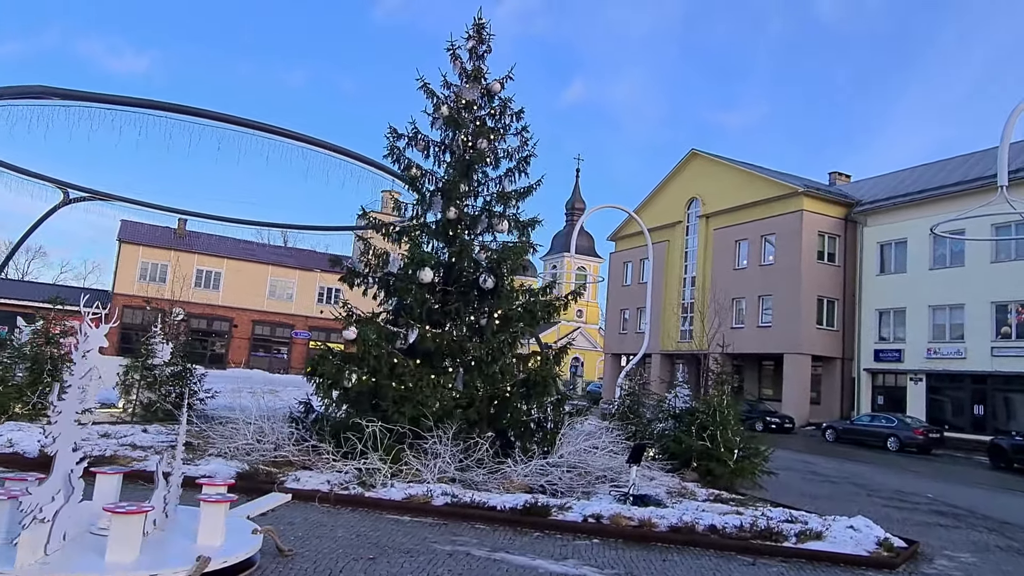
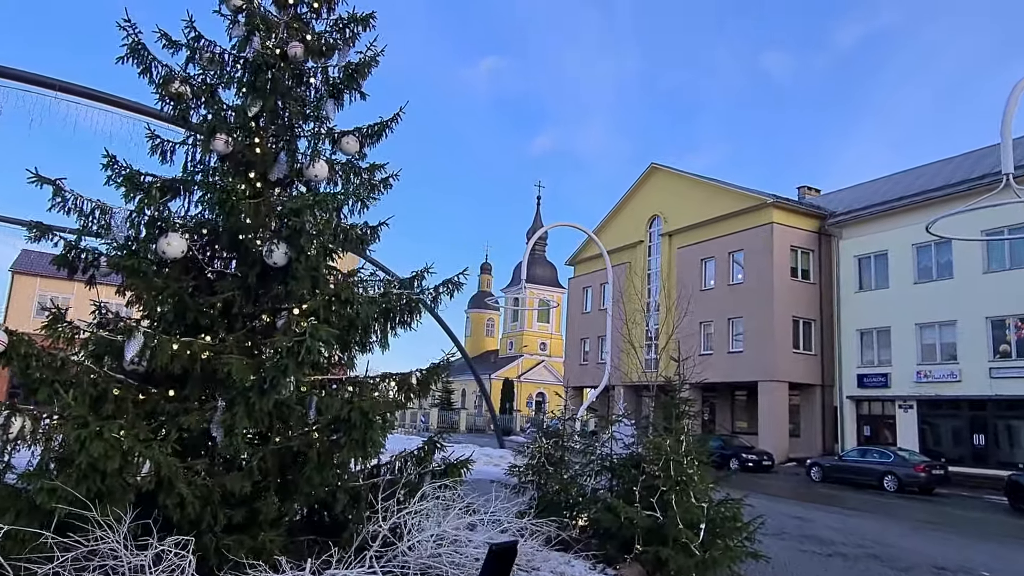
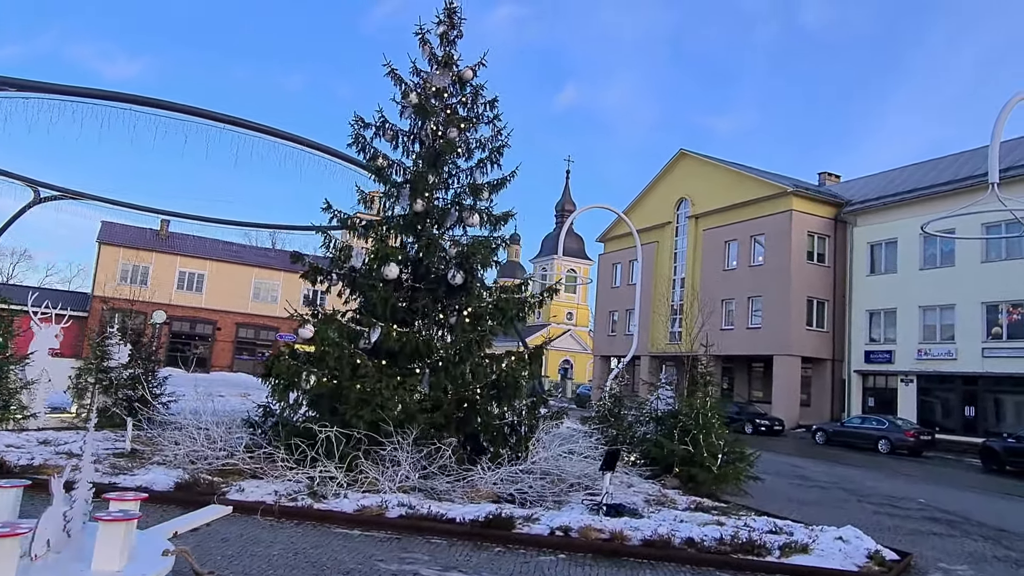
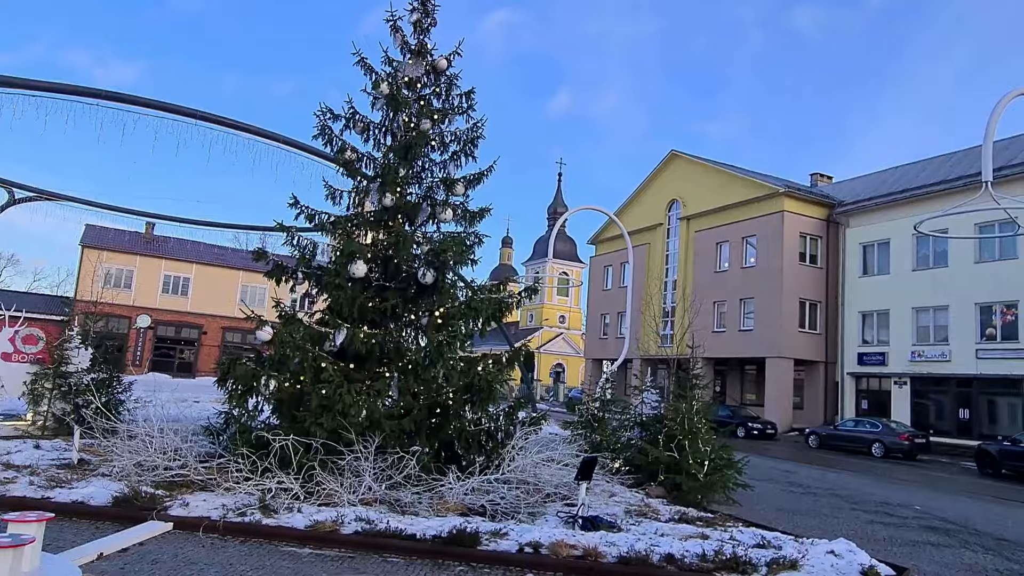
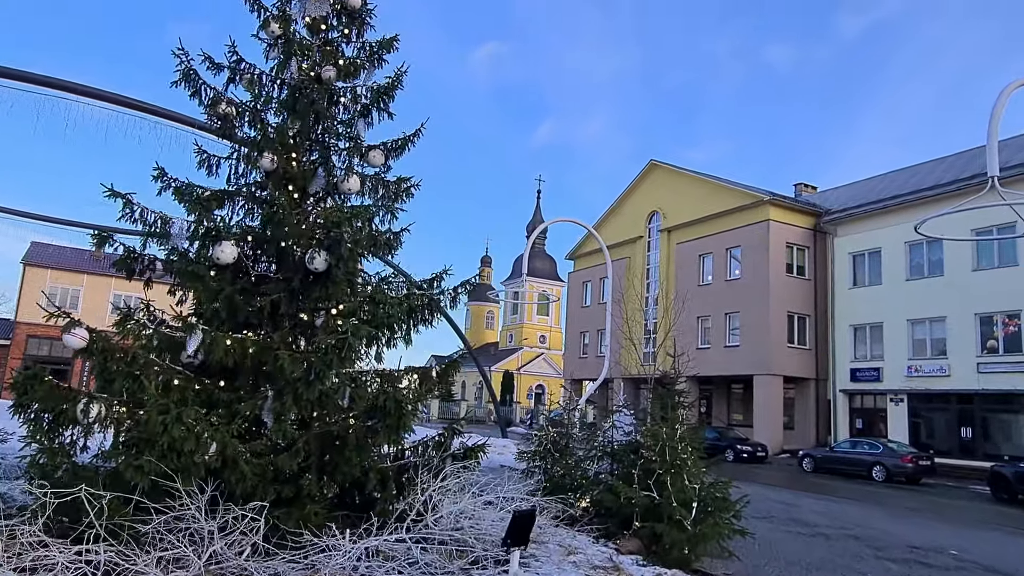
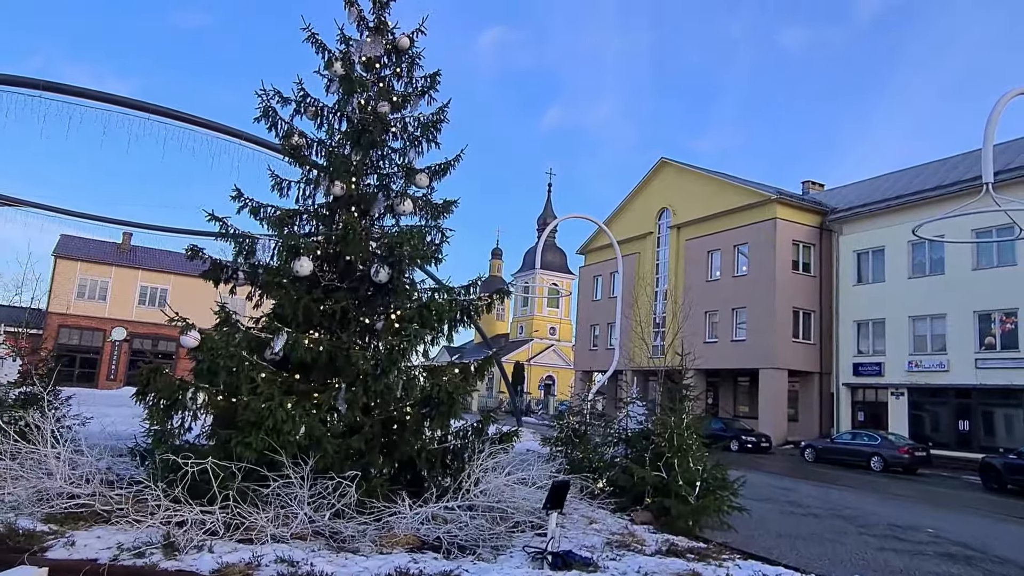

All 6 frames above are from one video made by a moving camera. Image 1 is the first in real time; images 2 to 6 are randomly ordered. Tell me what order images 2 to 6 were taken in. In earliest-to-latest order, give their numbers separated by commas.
3, 4, 6, 5, 2
